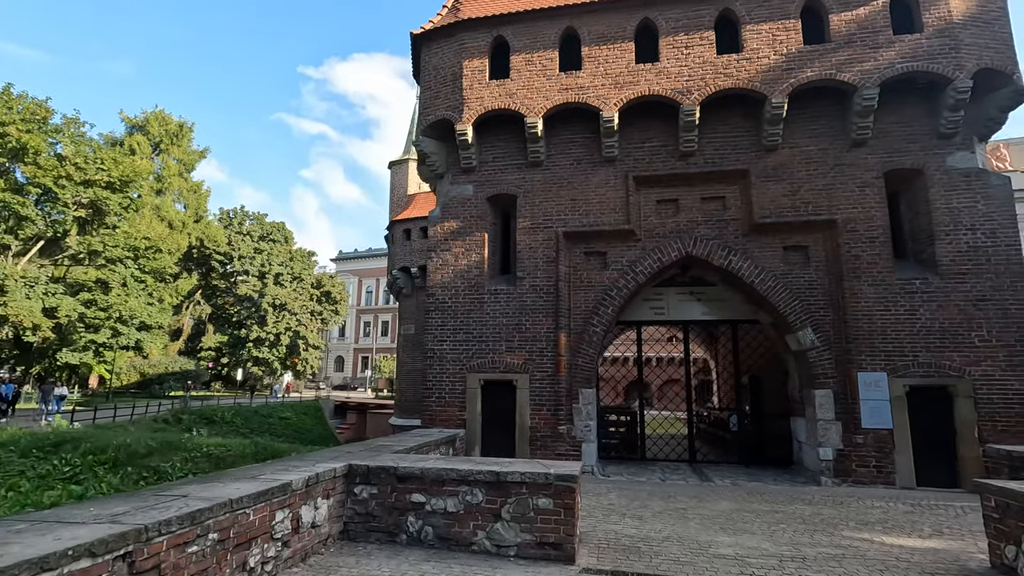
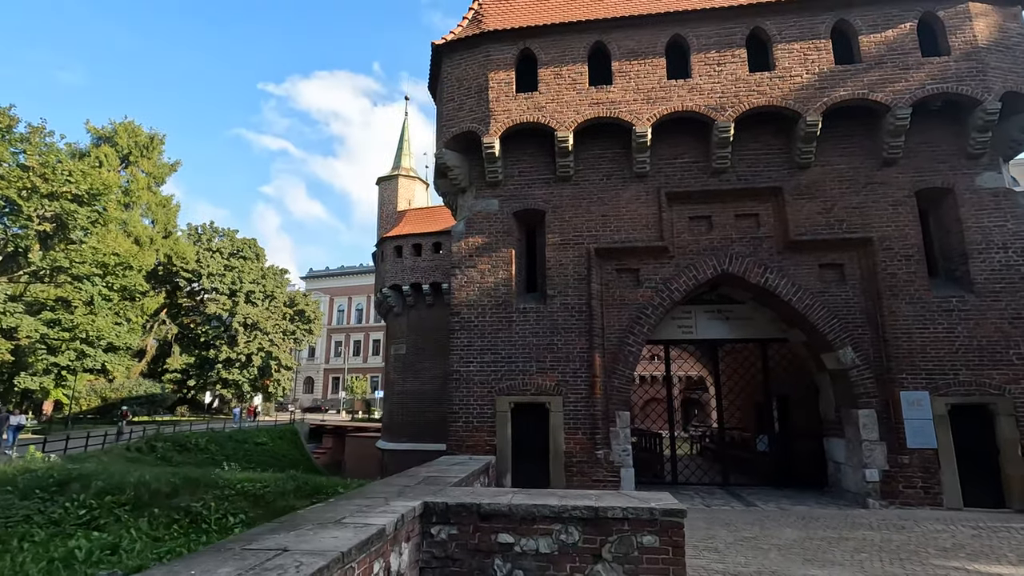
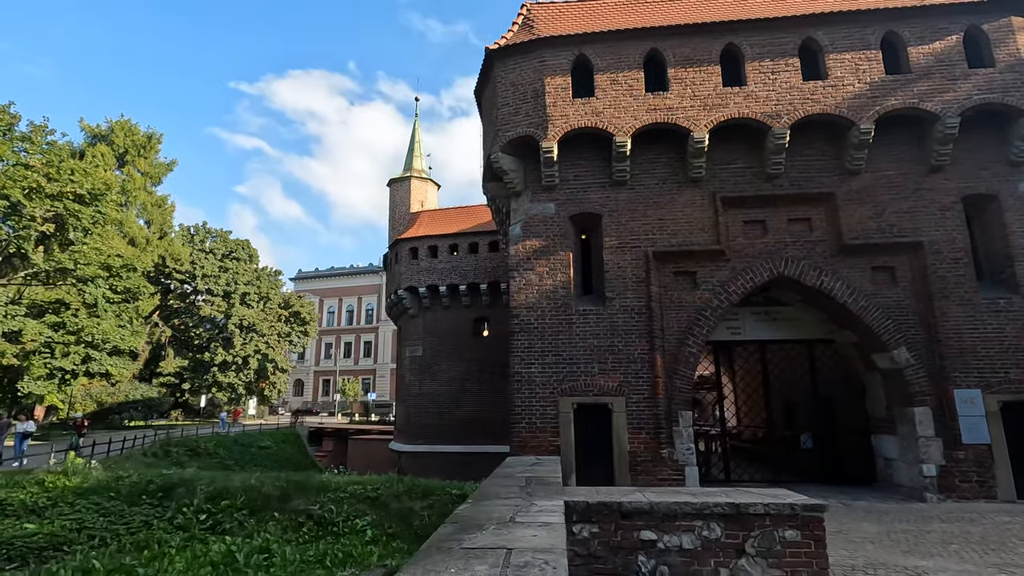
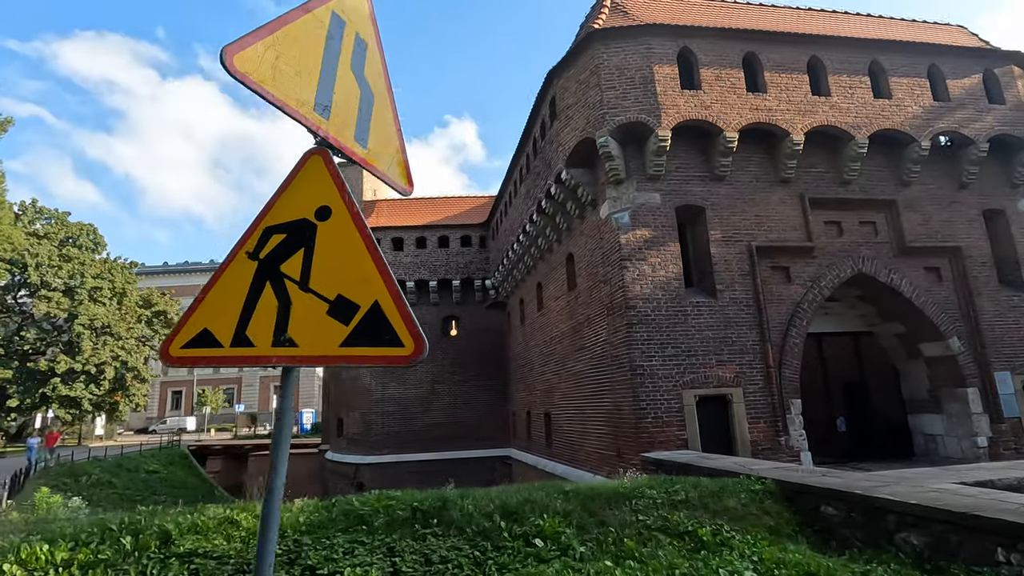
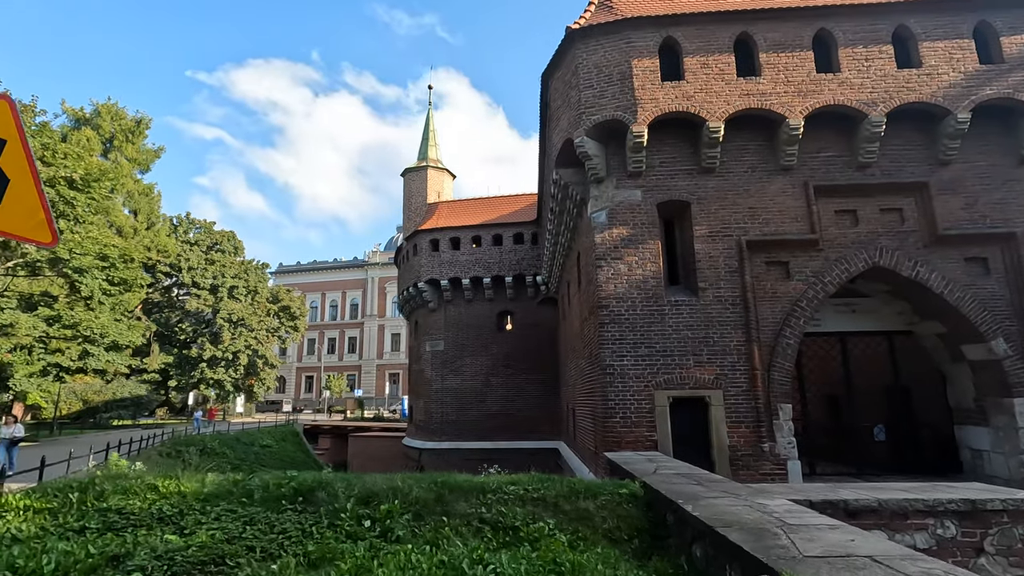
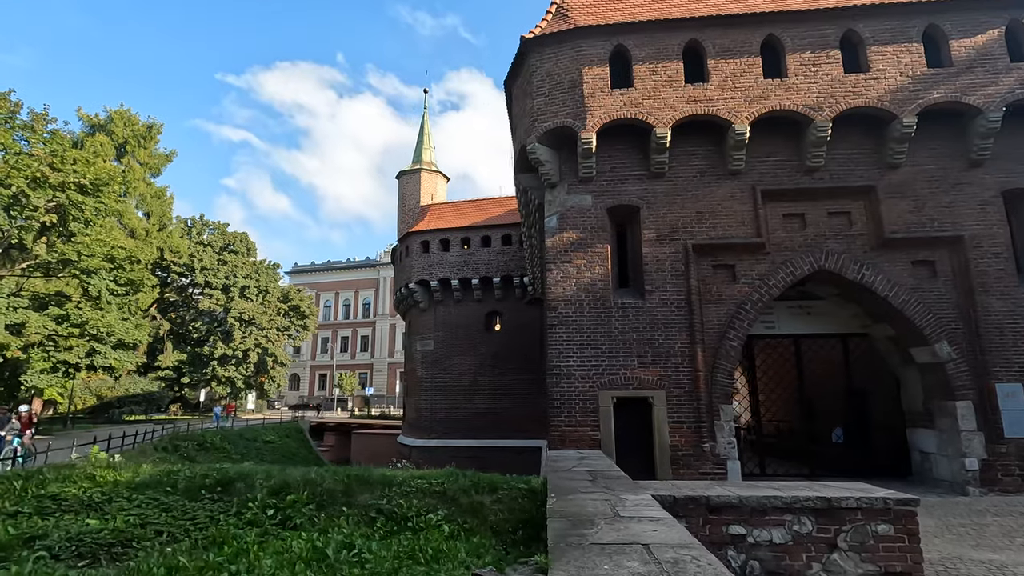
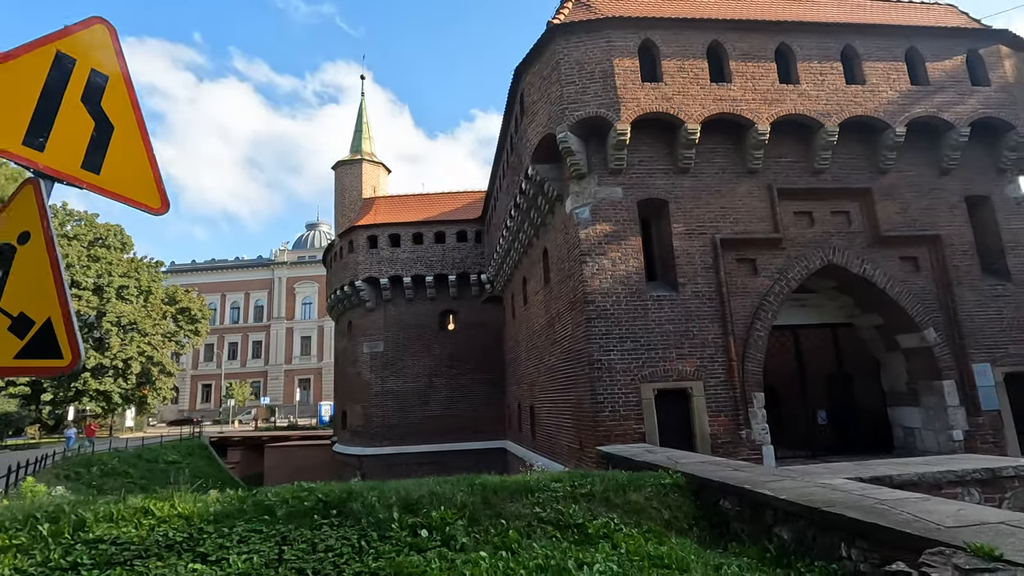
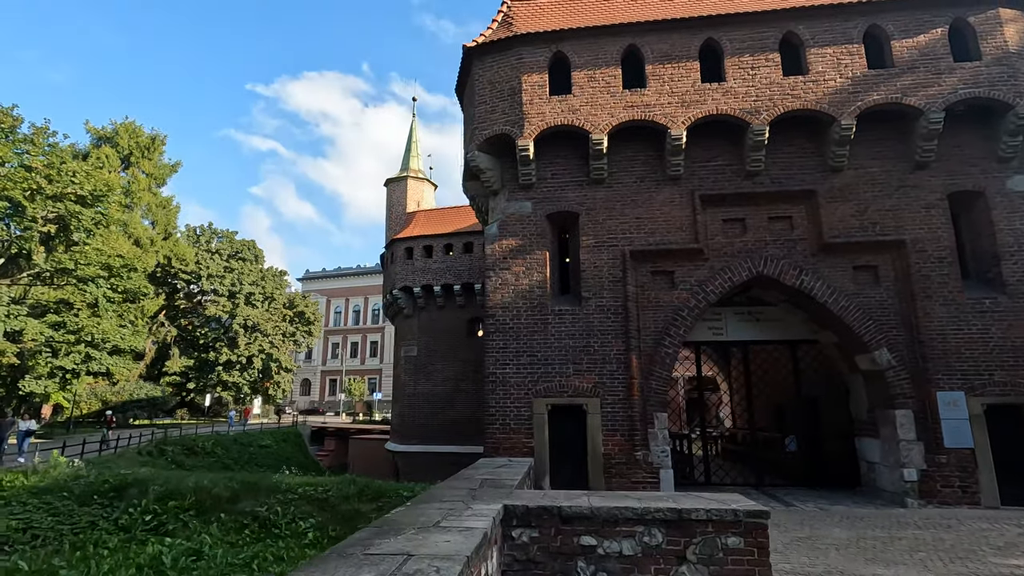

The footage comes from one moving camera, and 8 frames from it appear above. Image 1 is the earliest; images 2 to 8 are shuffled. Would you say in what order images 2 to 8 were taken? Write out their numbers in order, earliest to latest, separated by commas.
2, 8, 3, 6, 5, 7, 4
